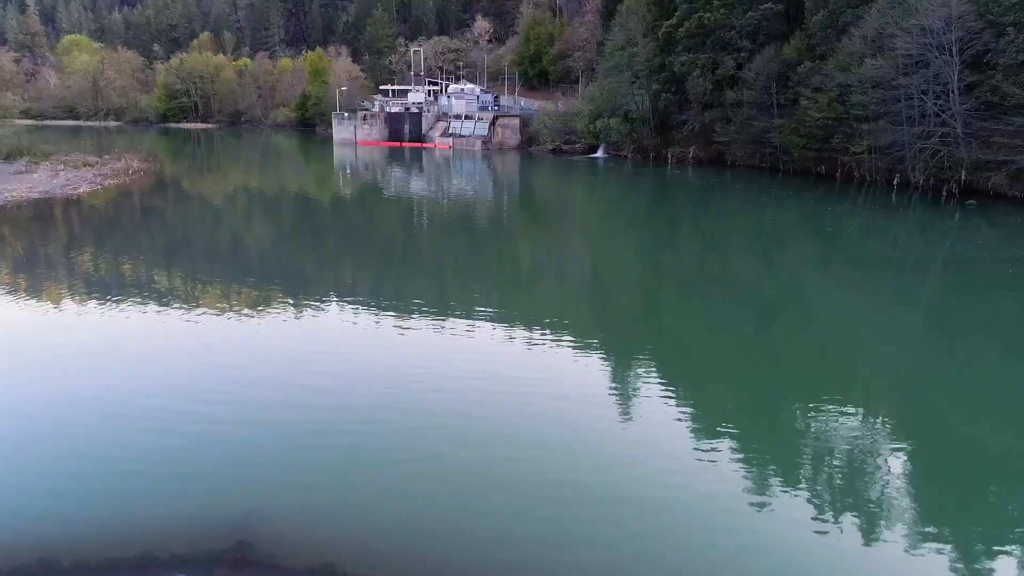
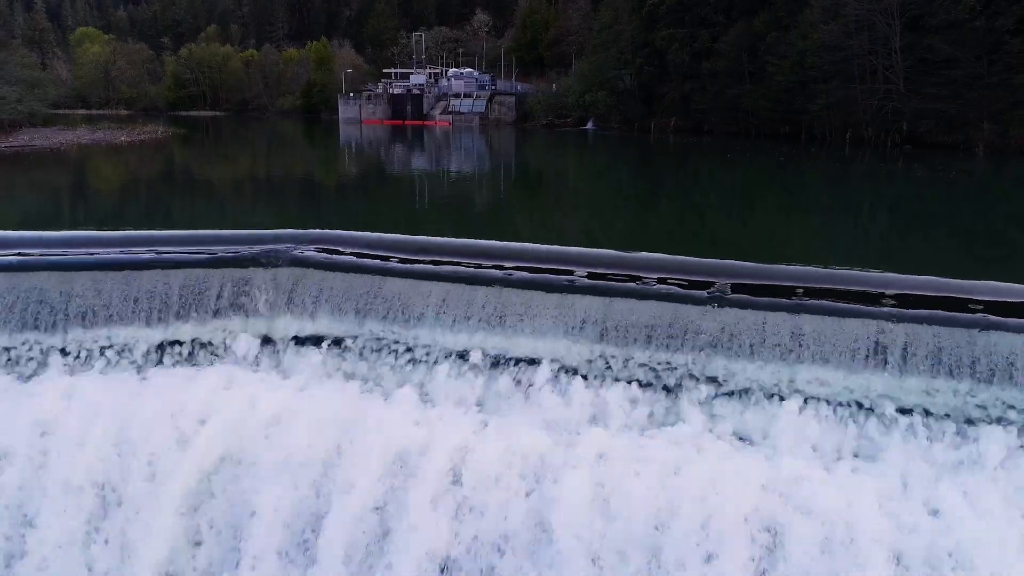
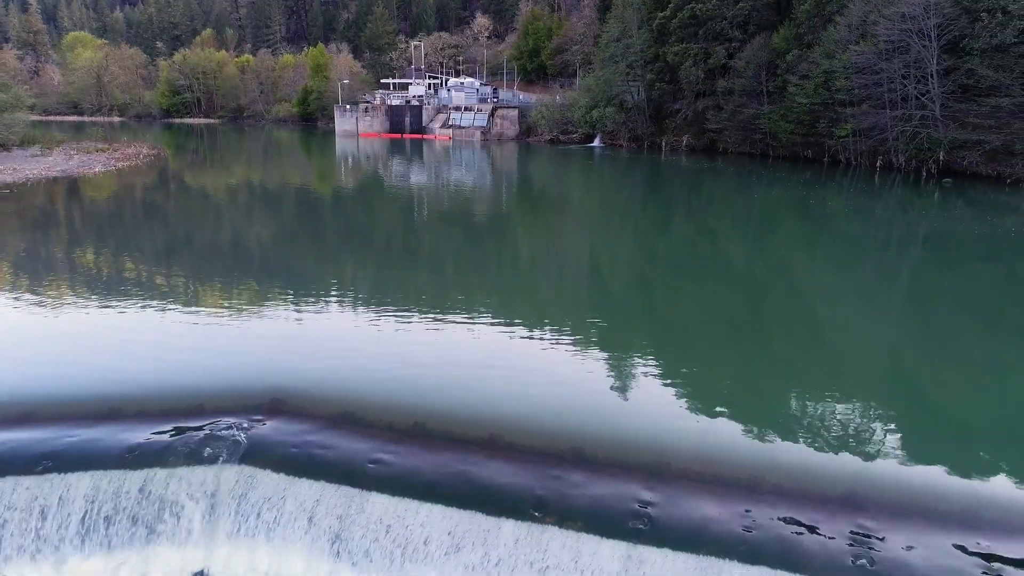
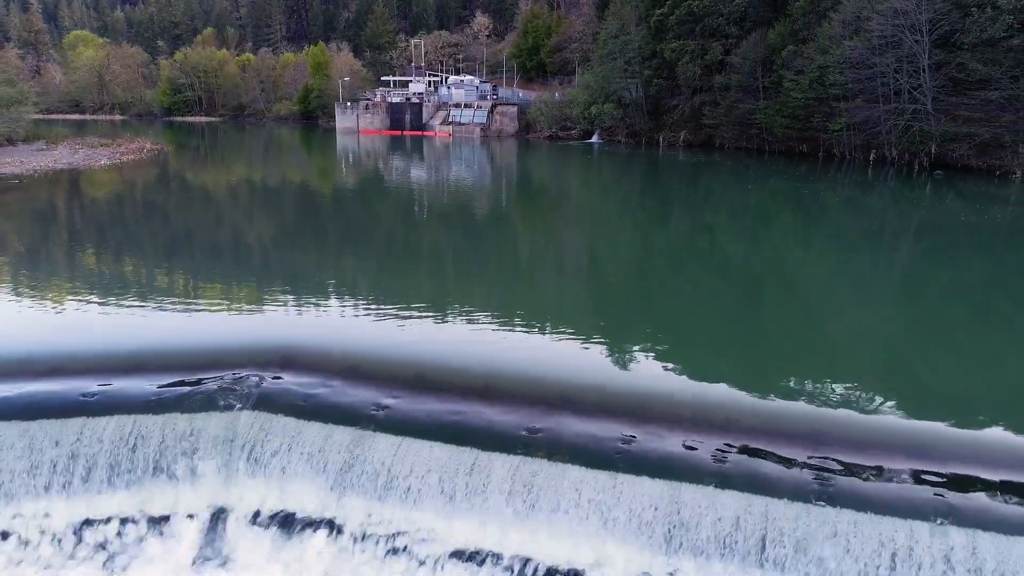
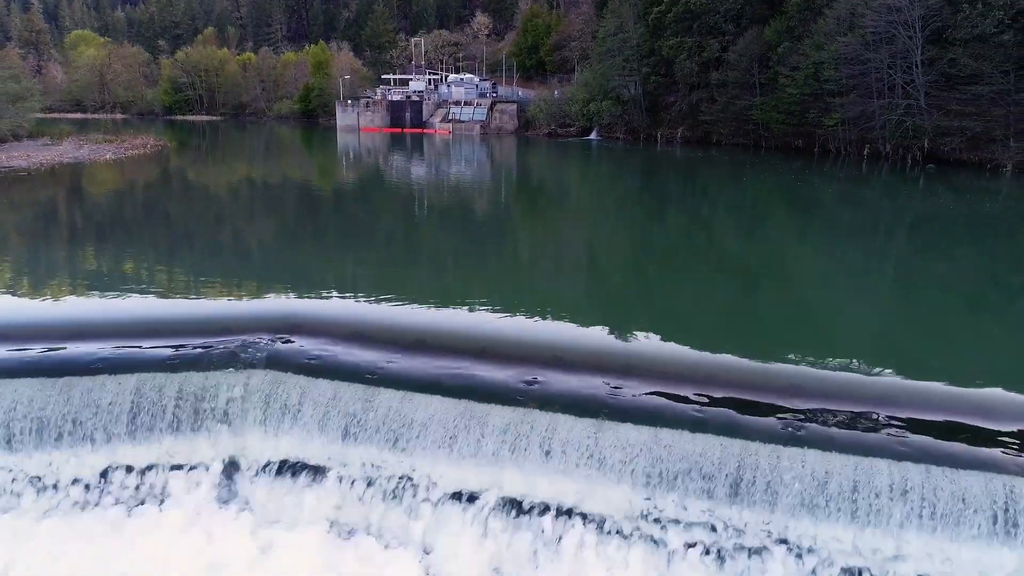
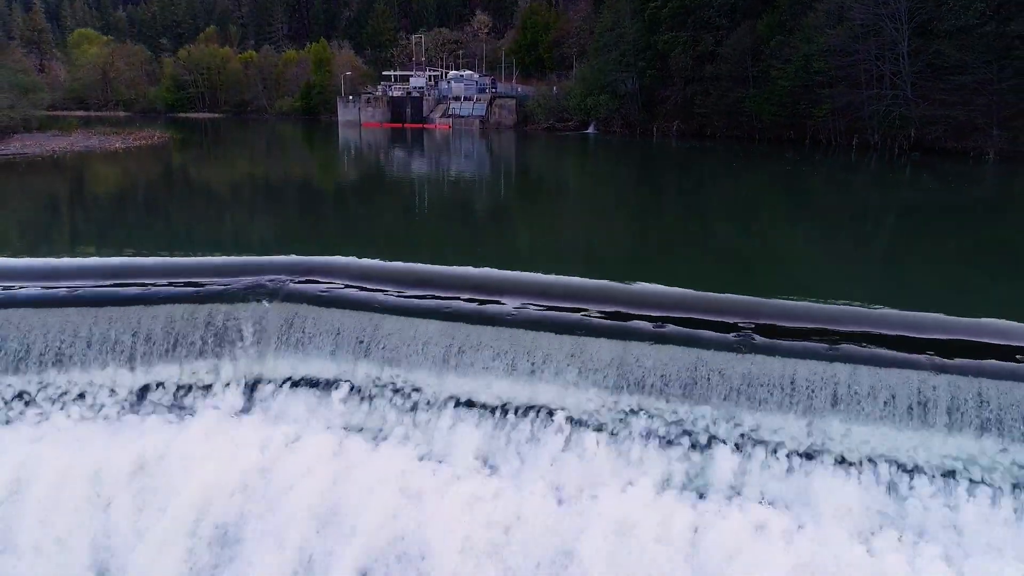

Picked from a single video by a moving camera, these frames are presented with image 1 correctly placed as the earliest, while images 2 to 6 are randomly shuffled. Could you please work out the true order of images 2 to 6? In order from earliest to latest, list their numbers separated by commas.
3, 4, 5, 6, 2
